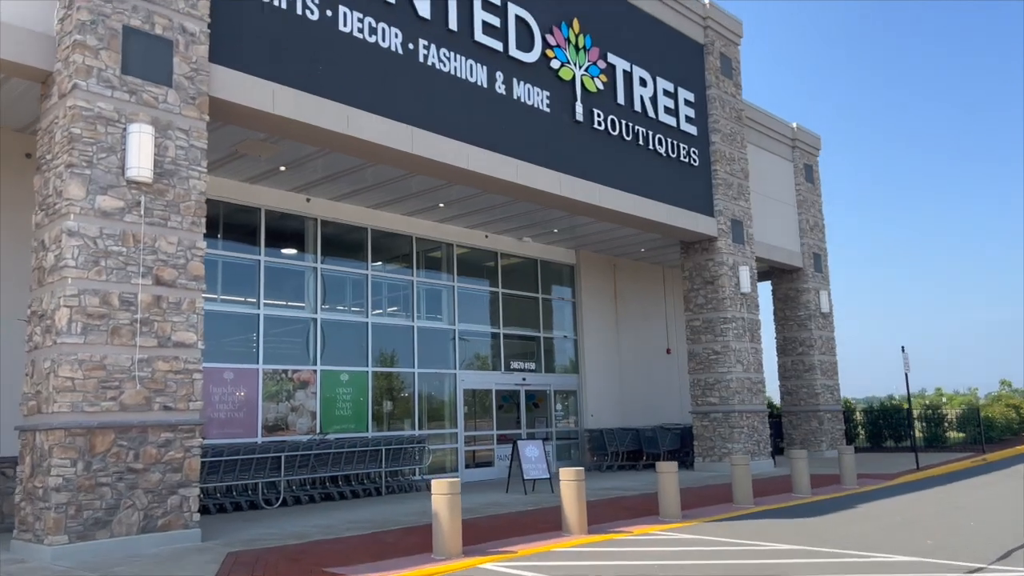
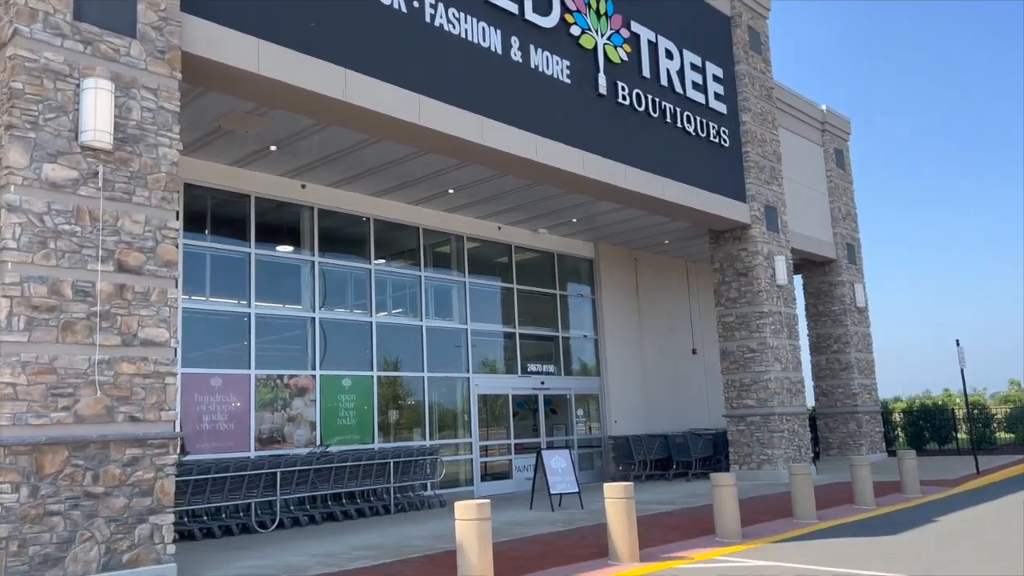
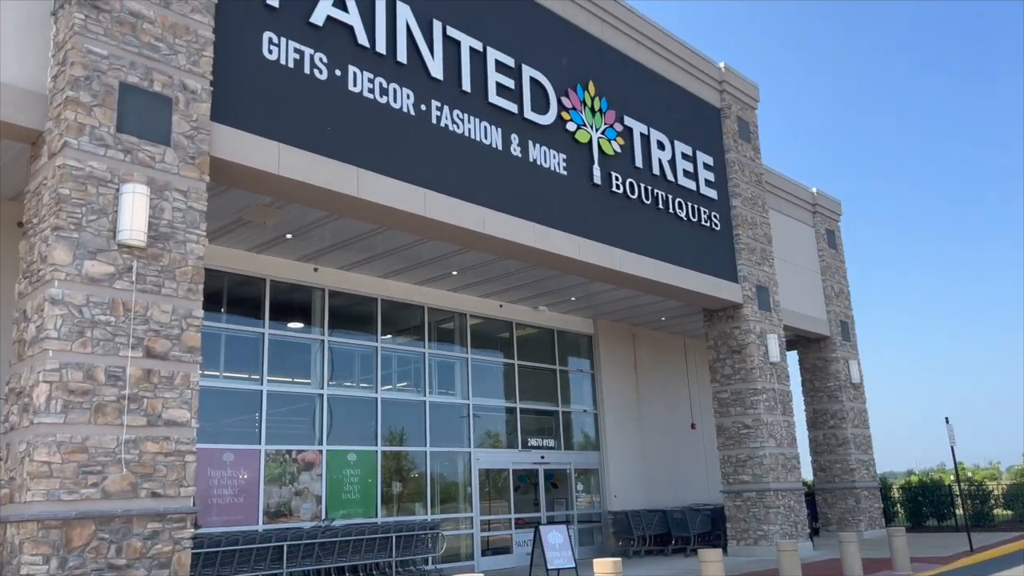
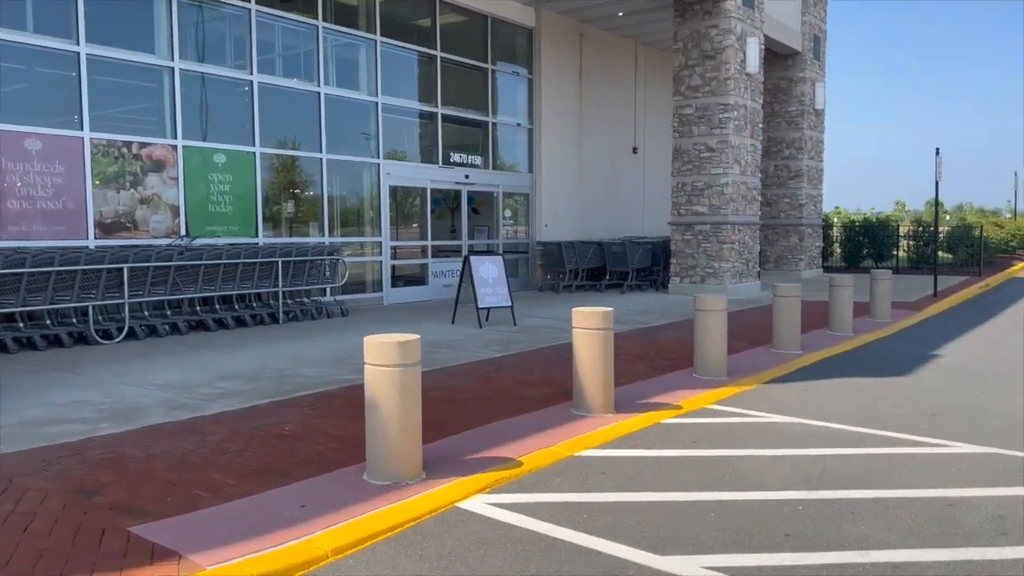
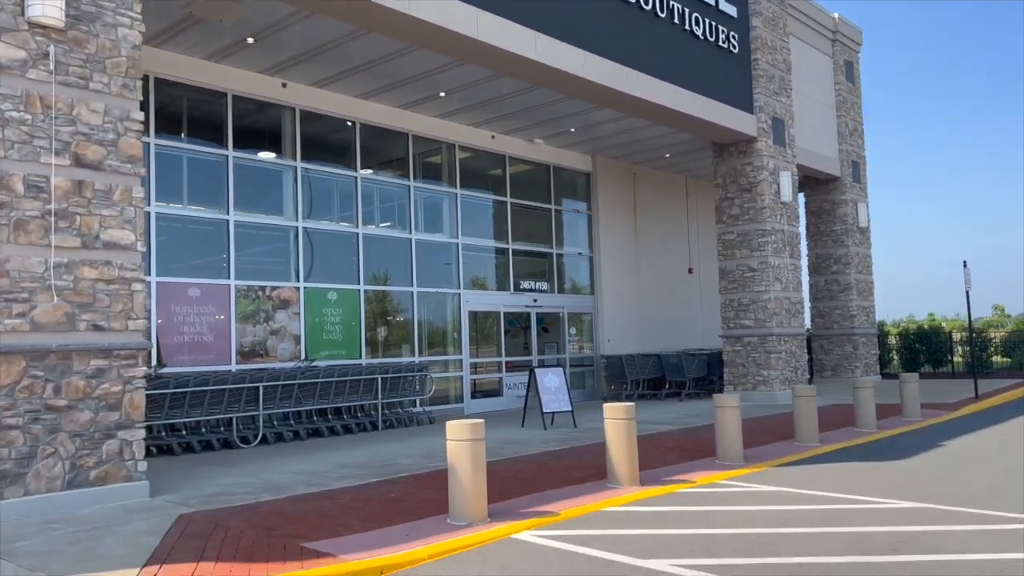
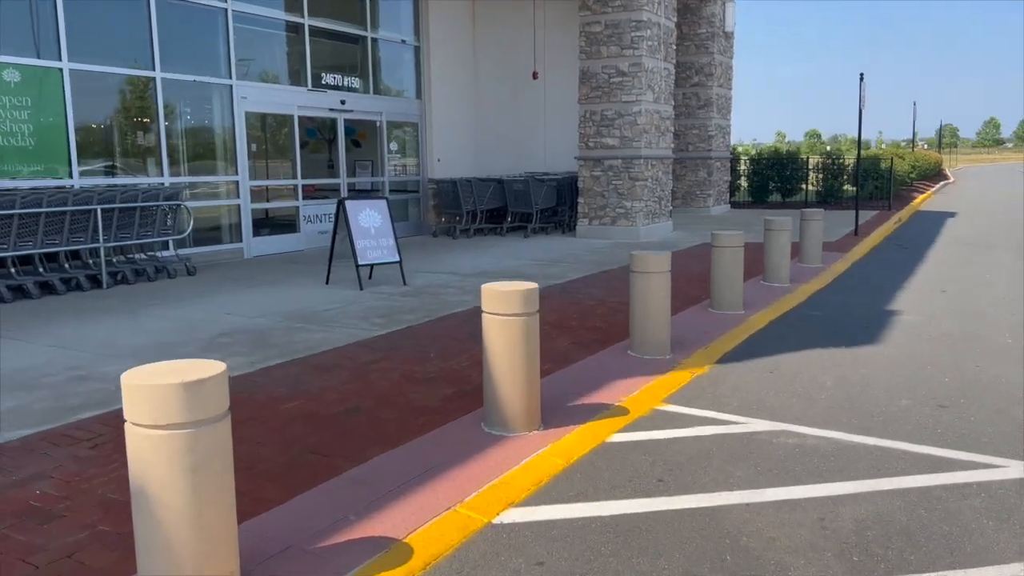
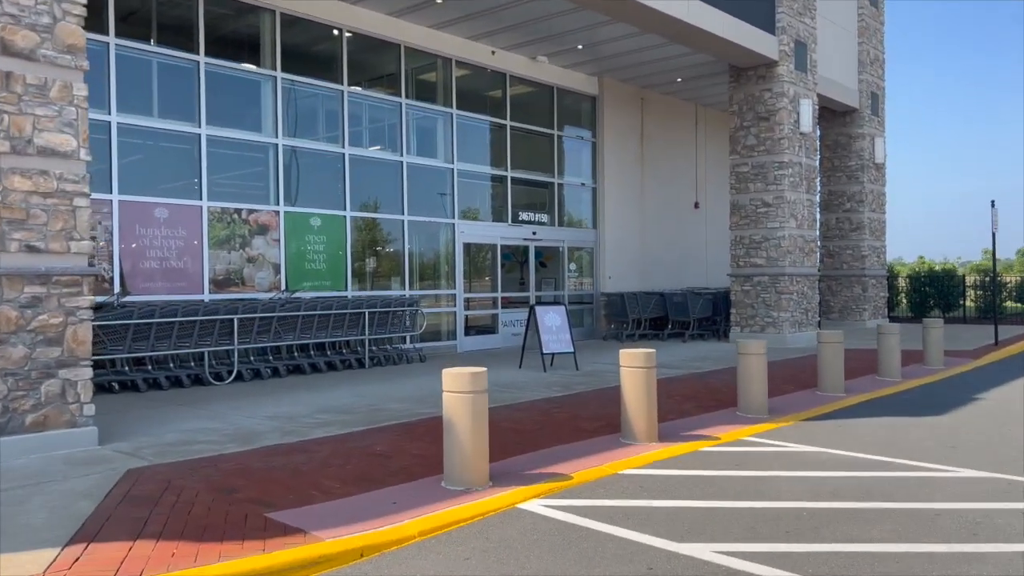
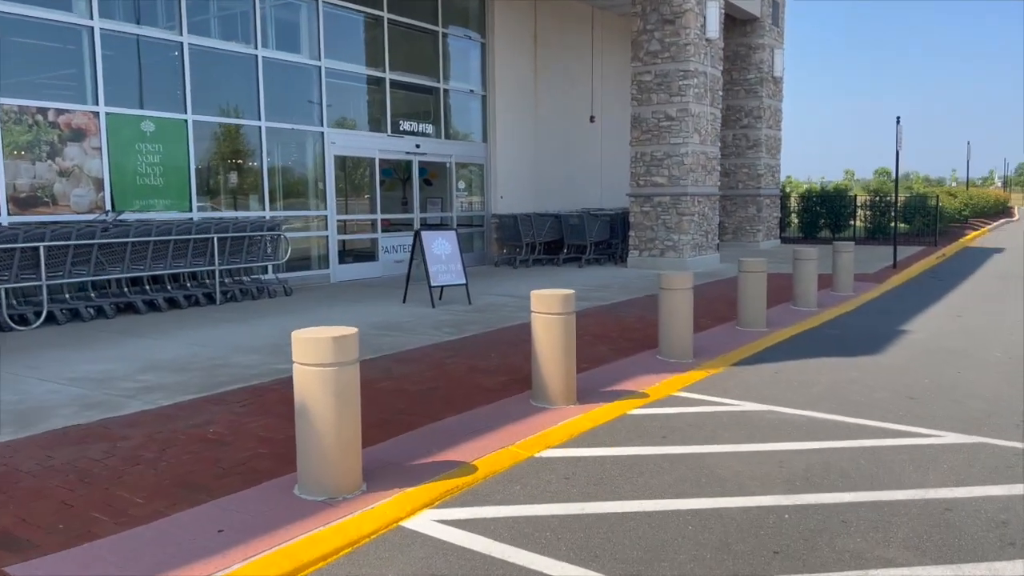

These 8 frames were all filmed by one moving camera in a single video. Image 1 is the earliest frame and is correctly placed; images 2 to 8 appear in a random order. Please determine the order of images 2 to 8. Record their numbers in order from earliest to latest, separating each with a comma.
3, 2, 5, 7, 4, 8, 6
